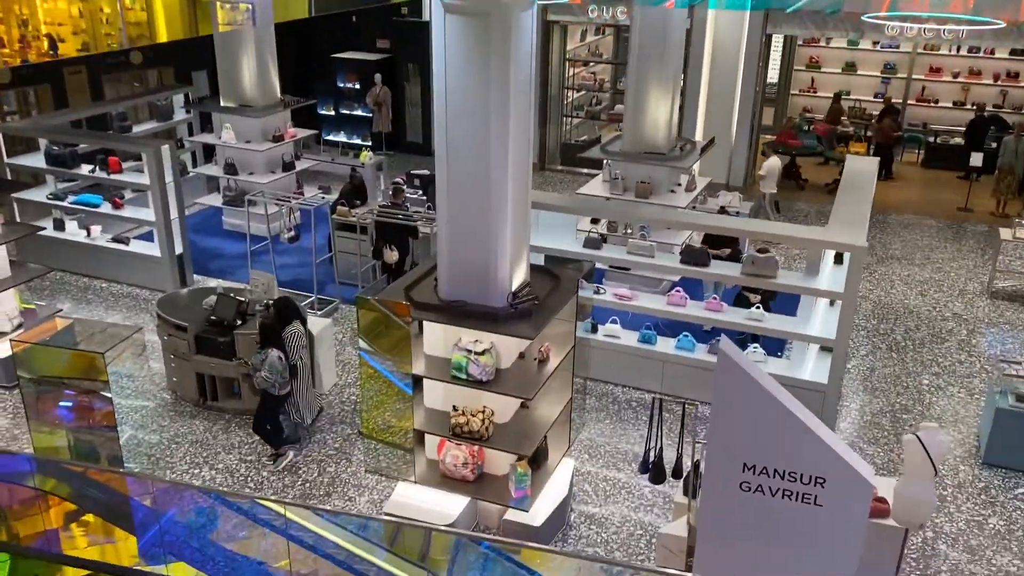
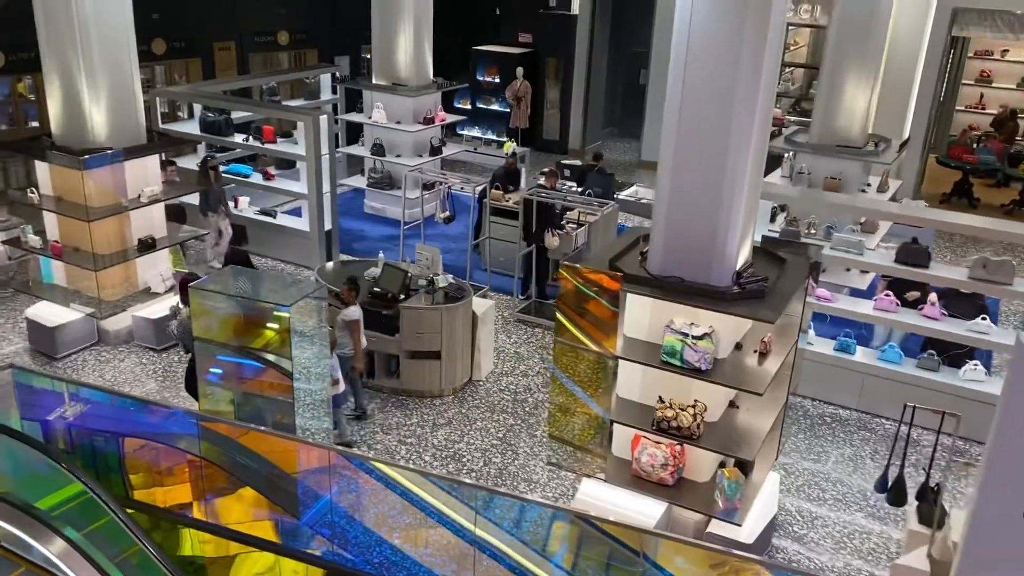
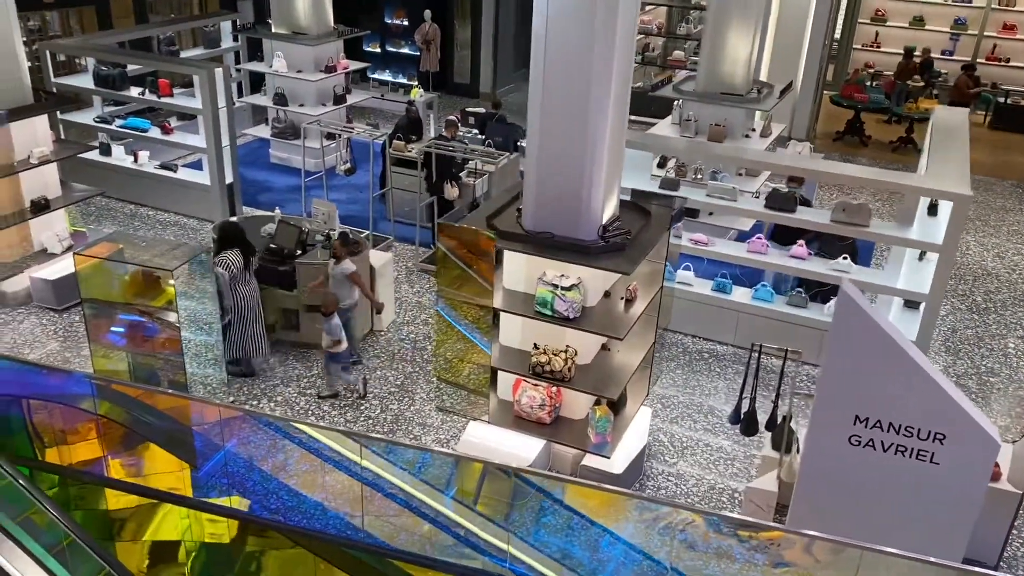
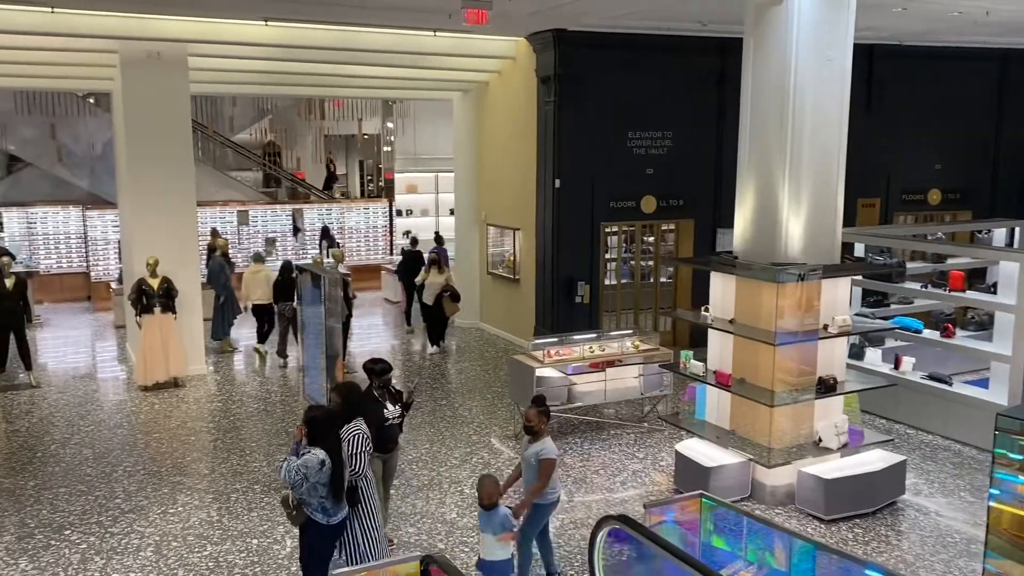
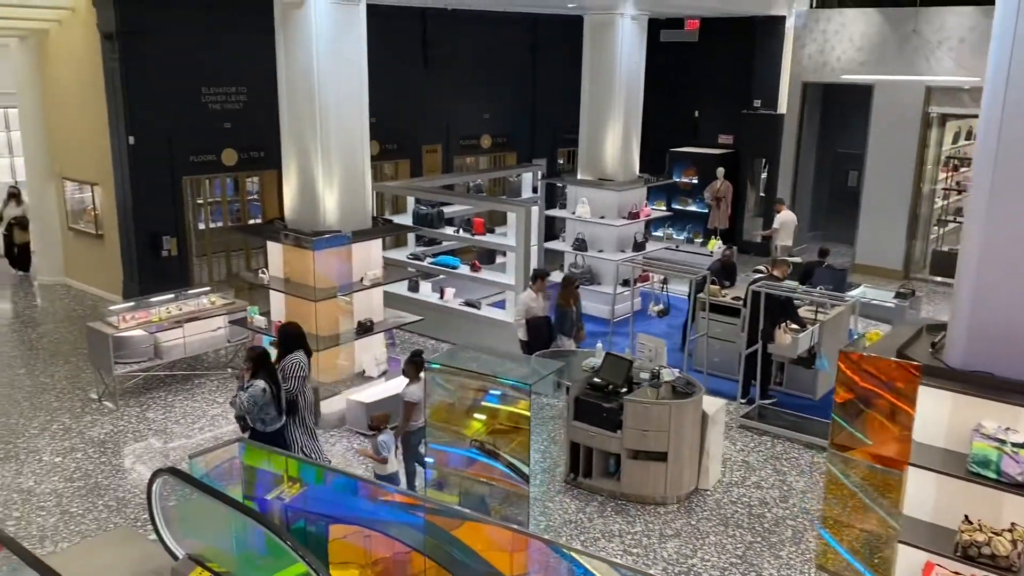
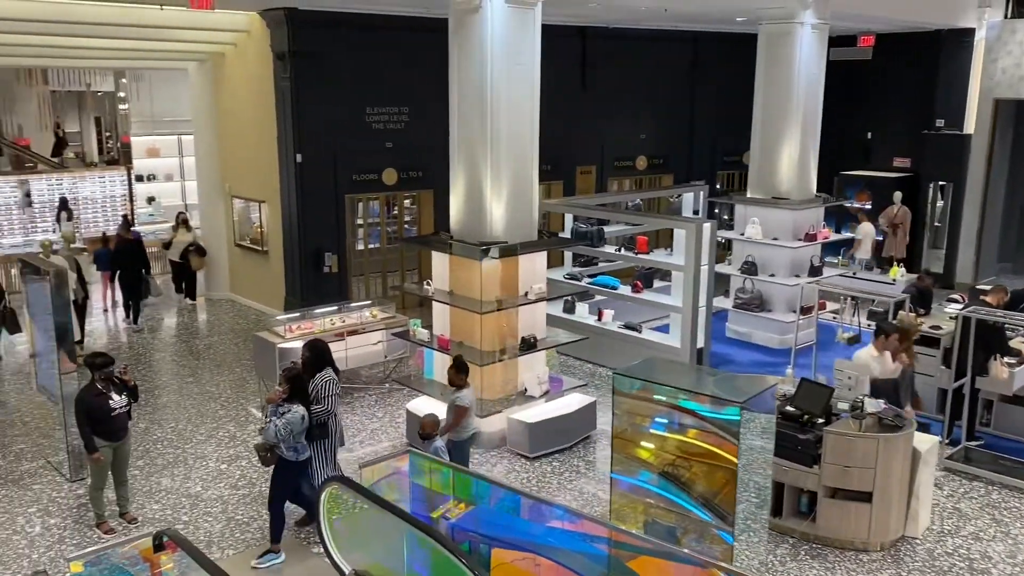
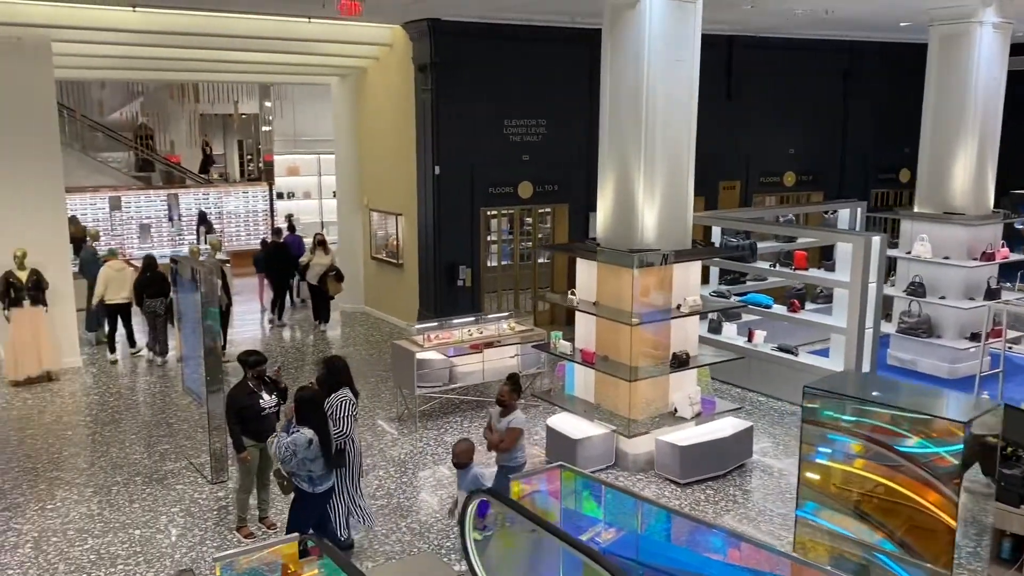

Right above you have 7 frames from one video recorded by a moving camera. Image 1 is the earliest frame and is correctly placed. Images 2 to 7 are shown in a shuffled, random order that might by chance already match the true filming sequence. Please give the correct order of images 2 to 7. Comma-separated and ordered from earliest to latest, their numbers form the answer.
3, 2, 5, 6, 7, 4
